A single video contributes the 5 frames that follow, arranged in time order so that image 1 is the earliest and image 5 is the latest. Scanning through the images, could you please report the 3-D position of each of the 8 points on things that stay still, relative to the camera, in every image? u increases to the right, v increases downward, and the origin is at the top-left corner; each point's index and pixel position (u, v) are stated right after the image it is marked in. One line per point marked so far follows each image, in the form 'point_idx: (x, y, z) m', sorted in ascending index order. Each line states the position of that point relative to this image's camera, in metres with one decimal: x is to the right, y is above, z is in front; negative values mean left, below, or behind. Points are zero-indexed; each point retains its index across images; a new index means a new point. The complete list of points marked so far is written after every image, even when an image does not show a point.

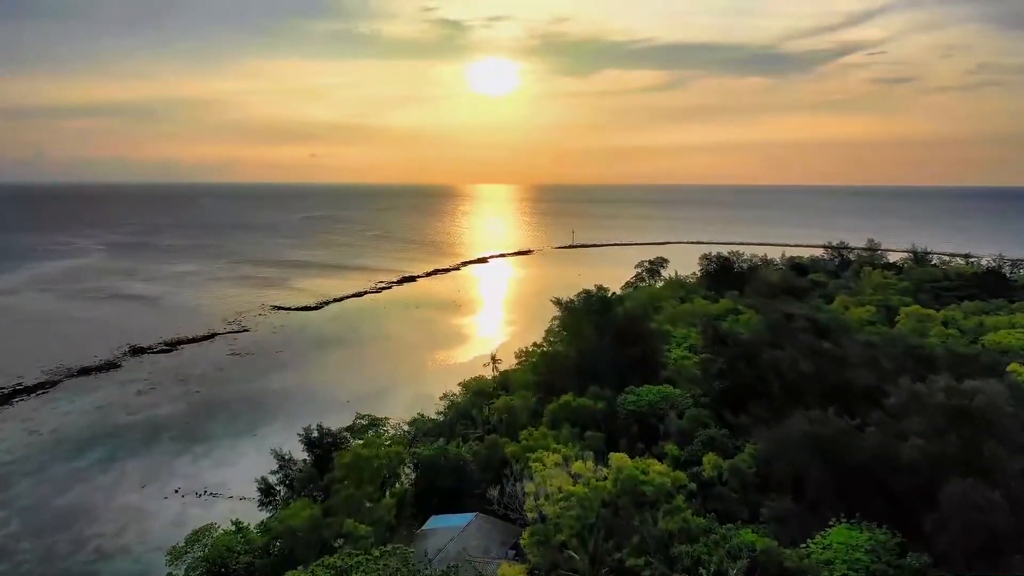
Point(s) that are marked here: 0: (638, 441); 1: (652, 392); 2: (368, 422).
0: (+3.3, -4.0, +15.3) m
1: (+4.0, -3.0, +16.6) m
2: (-4.3, -4.1, +17.6) m
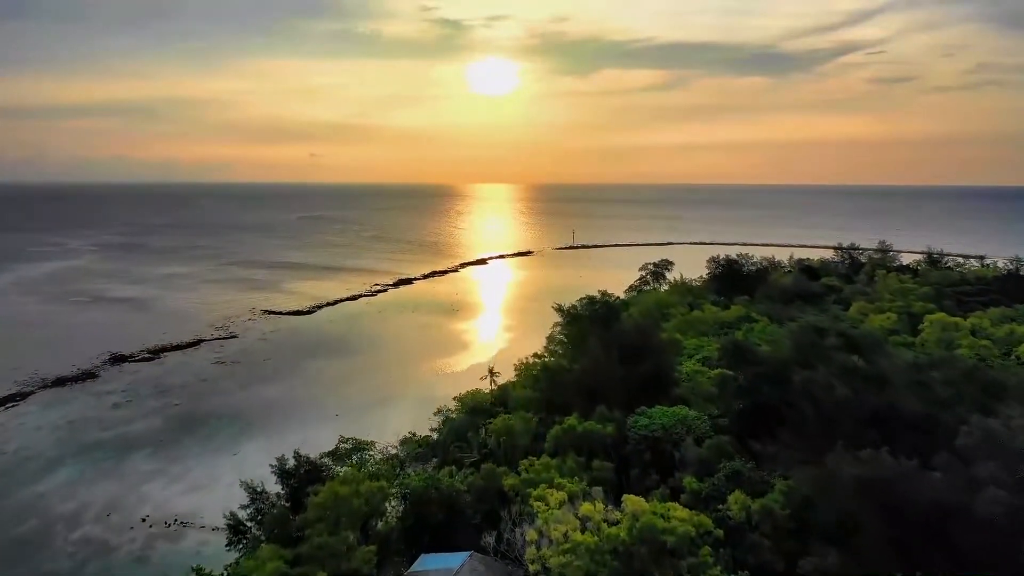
0: (+3.3, -4.3, +13.7) m
1: (+4.0, -3.3, +15.0) m
2: (-4.4, -4.3, +16.0) m
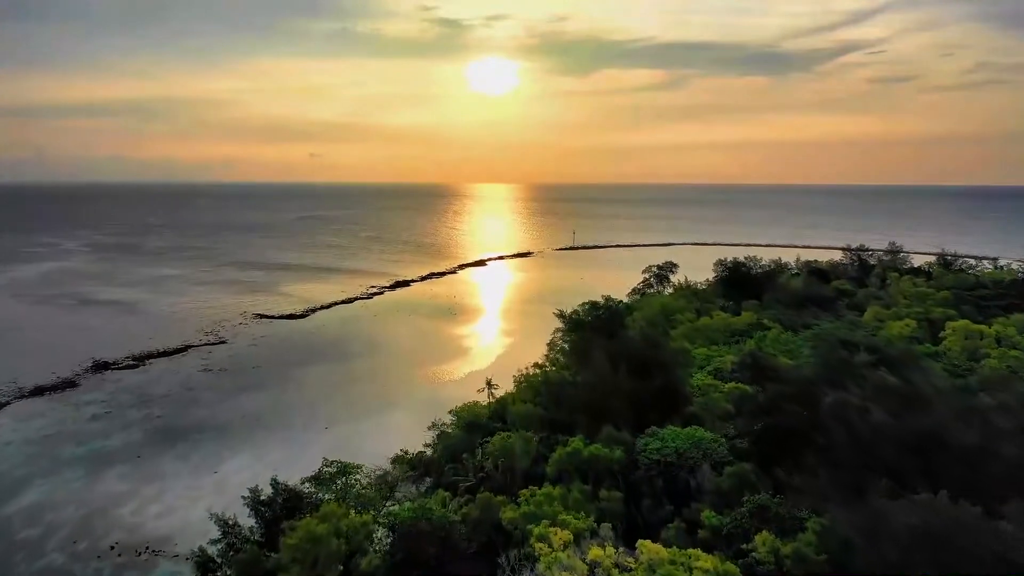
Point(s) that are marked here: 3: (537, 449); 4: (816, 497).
0: (+3.2, -4.5, +12.5) m
1: (+3.9, -3.5, +13.8) m
2: (-4.4, -4.6, +14.7) m
3: (+0.7, -4.2, +15.2) m
4: (+5.7, -3.9, +11.0) m
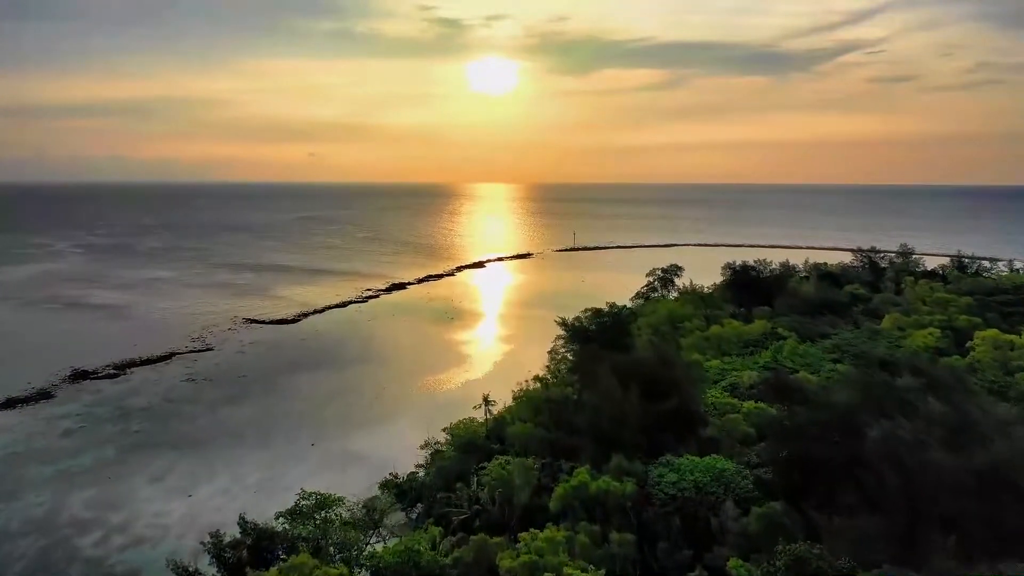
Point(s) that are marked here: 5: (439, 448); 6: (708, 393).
0: (+3.2, -4.8, +11.0) m
1: (+3.9, -3.8, +12.3) m
2: (-4.4, -4.9, +13.3) m
3: (+0.6, -4.5, +13.8) m
4: (+5.7, -4.2, +9.6) m
5: (-2.3, -5.0, +18.5) m
6: (+5.6, -3.0, +16.6) m
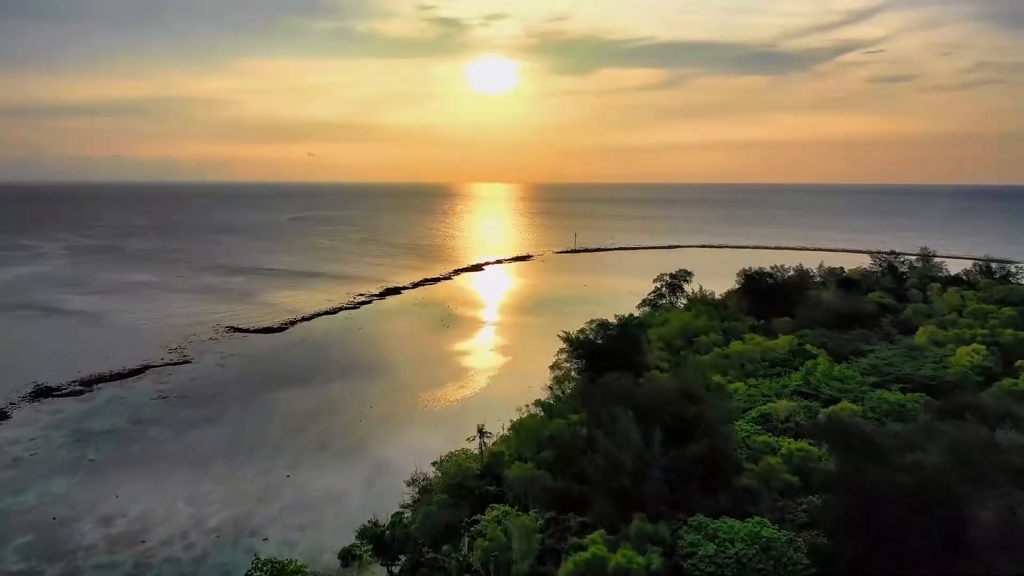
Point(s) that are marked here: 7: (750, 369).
0: (+3.2, -5.2, +8.7) m
1: (+3.9, -4.2, +10.0) m
2: (-4.5, -5.3, +11.0) m
3: (+0.6, -4.9, +11.5) m
4: (+5.7, -4.7, +7.3) m
5: (-2.4, -5.5, +16.2) m
6: (+5.5, -3.4, +14.3) m
7: (+8.0, -2.7, +19.7) m
